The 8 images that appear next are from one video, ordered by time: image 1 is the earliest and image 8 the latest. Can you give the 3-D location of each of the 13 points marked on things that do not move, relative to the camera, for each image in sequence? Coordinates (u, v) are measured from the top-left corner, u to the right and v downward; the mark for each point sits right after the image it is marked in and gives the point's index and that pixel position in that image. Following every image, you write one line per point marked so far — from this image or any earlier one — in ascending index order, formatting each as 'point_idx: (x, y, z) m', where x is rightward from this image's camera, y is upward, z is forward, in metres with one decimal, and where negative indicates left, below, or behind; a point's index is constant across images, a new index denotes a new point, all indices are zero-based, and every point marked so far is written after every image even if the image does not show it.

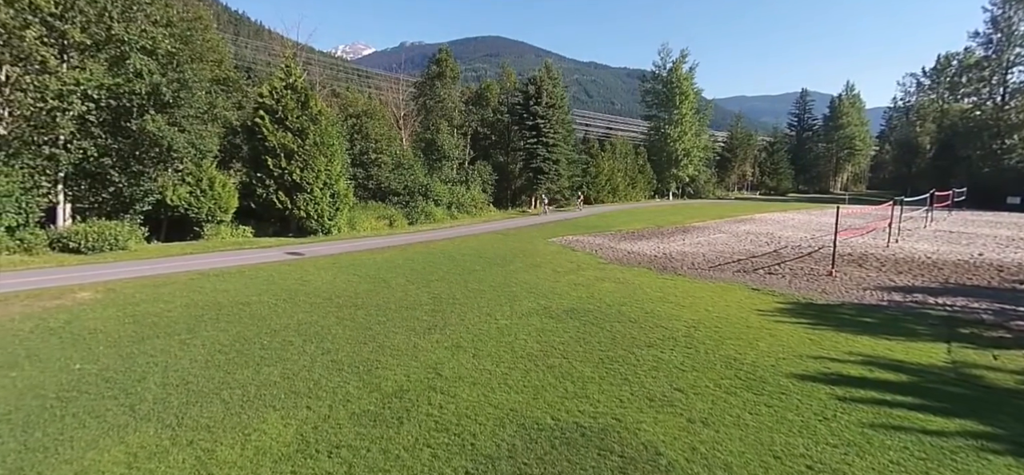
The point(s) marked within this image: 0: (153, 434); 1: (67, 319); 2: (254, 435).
0: (-4.1, -2.3, +5.7) m
1: (-7.9, -1.5, +8.9) m
2: (-2.9, -2.3, +5.8) m
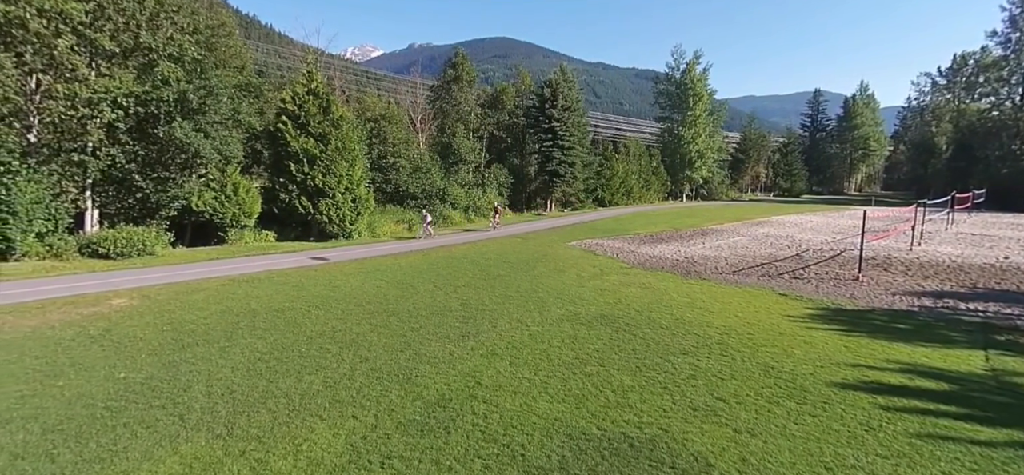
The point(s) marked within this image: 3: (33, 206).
0: (-3.5, -2.4, +5.8) m
1: (-7.3, -1.6, +9.1) m
2: (-2.4, -2.4, +5.8) m
3: (-14.1, +0.9, +15.3) m
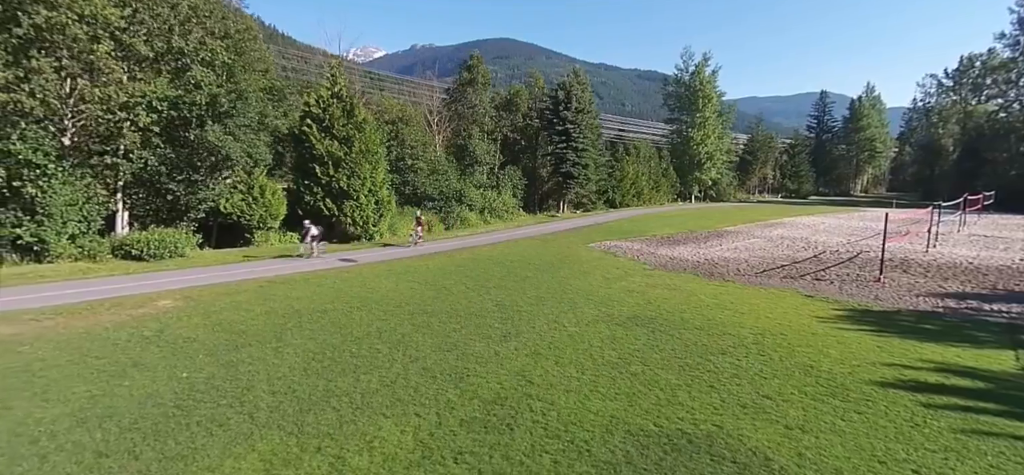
0: (-2.8, -2.4, +6.0) m
1: (-6.5, -1.7, +9.3) m
2: (-1.6, -2.5, +6.0) m
3: (-13.3, +0.9, +15.6) m
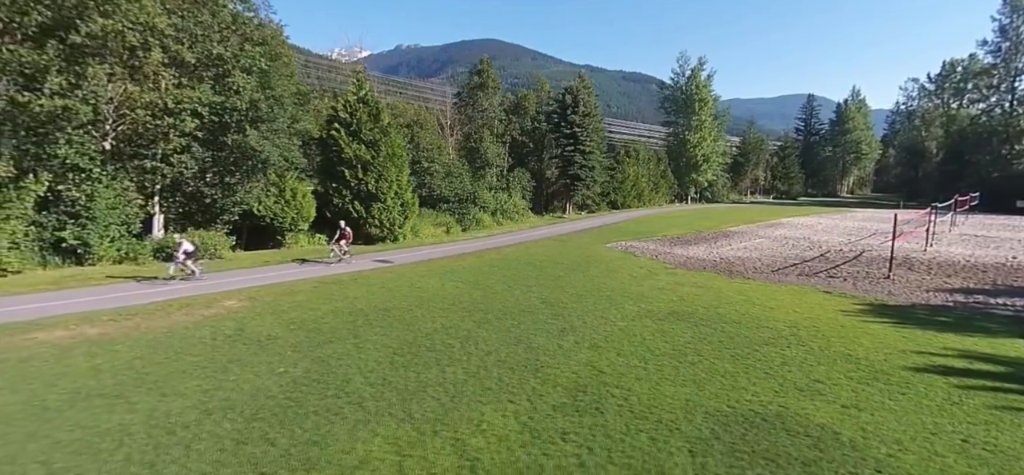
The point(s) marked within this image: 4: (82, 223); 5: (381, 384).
0: (-1.5, -2.5, +6.6) m
1: (-5.4, -1.7, +9.8) m
2: (-0.4, -2.5, +6.7) m
3: (-12.3, +0.8, +15.8) m
4: (-12.9, +0.4, +15.3) m
5: (-2.0, -2.2, +7.7) m
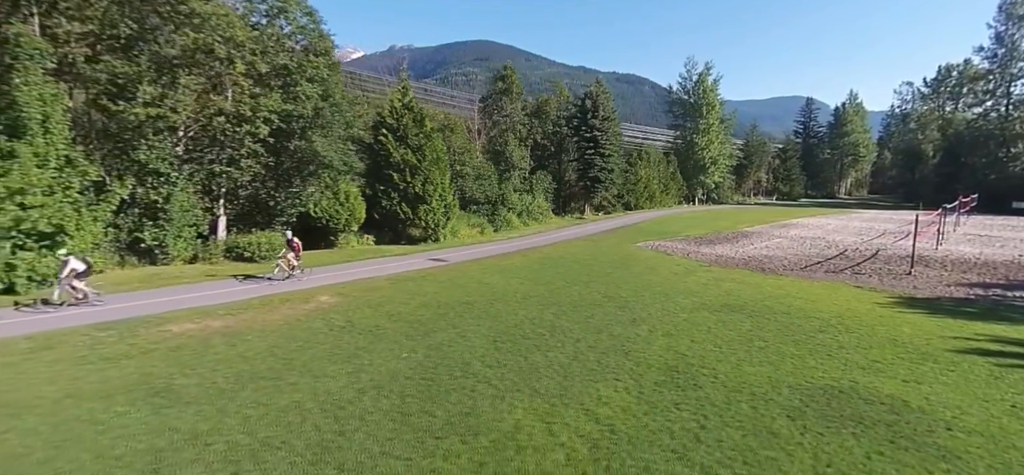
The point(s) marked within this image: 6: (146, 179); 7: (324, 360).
0: (+0.3, -2.5, +7.6) m
1: (-3.6, -1.7, +10.7) m
2: (+1.4, -2.5, +7.7) m
3: (-10.7, +0.8, +16.7) m
4: (-11.3, +0.4, +16.1) m
5: (-0.2, -2.2, +8.7) m
6: (-11.6, +1.9, +15.9) m
7: (-3.2, -2.1, +8.6) m
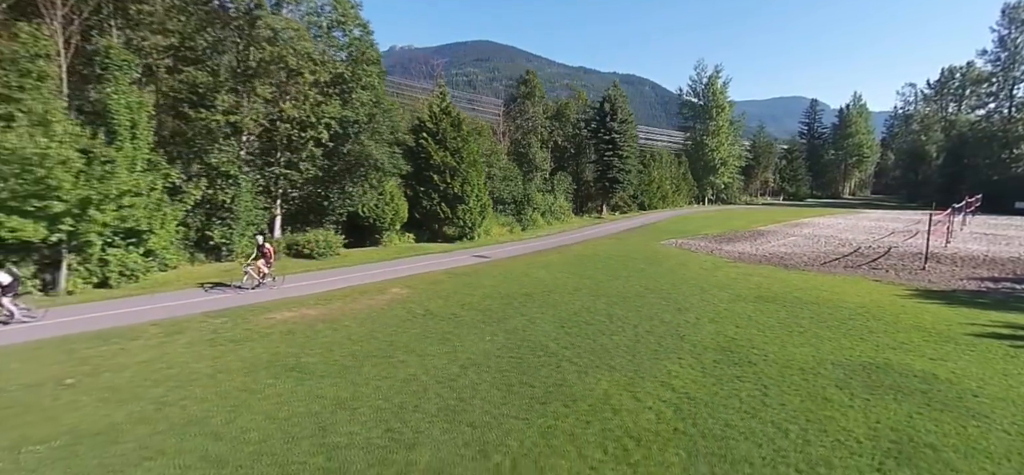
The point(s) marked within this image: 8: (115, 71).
0: (+1.7, -2.4, +8.8) m
1: (-2.2, -1.6, +11.9) m
2: (+2.8, -2.4, +8.8) m
3: (-9.3, +0.8, +17.8) m
4: (-9.9, +0.5, +17.2) m
5: (+1.2, -2.2, +9.8) m
6: (-10.1, +1.9, +17.0) m
7: (-1.8, -2.0, +9.8) m
8: (-11.6, +4.9, +14.9) m
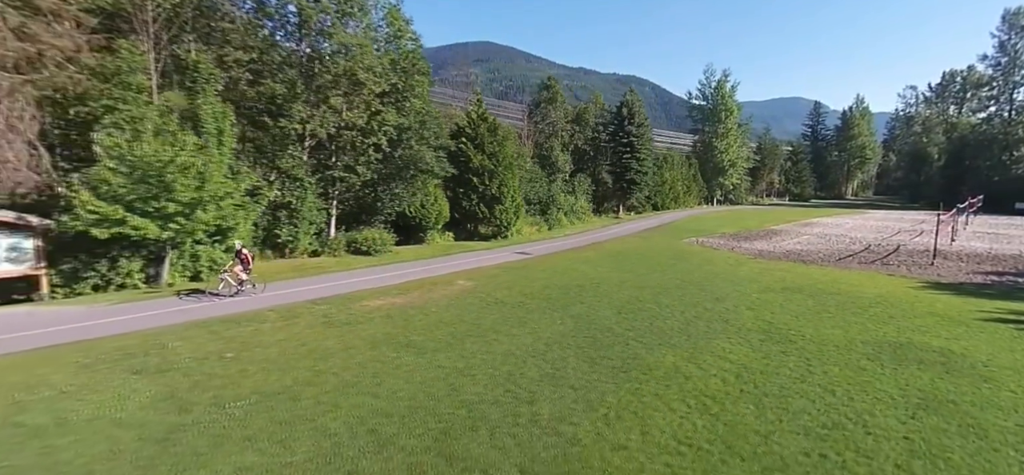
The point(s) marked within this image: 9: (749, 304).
0: (+3.3, -2.3, +10.2) m
1: (-0.7, -1.6, +13.3) m
2: (+4.4, -2.3, +10.3) m
3: (-7.8, +0.9, +19.2) m
4: (-8.3, +0.5, +18.7) m
5: (+2.8, -2.1, +11.3) m
6: (-8.6, +2.0, +18.5) m
7: (-0.2, -2.0, +11.2) m
8: (-10.1, +5.0, +16.3) m
9: (+6.4, -1.8, +13.6) m
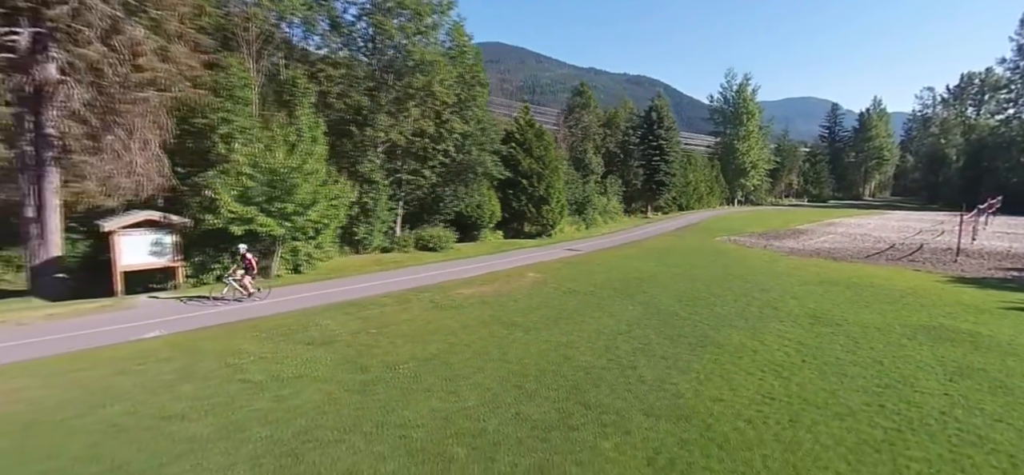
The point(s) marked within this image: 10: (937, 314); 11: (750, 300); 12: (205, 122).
0: (+5.3, -2.2, +11.9) m
1: (+1.4, -1.5, +15.1) m
2: (+6.5, -2.2, +12.0) m
3: (-5.6, +1.0, +21.1) m
4: (-6.1, +0.6, +20.6) m
5: (+4.8, -2.0, +13.0) m
6: (-6.4, +2.1, +20.4) m
7: (+1.8, -1.9, +13.0) m
8: (-7.9, +5.1, +18.2) m
9: (+8.5, -1.7, +15.2) m
10: (+11.2, -2.1, +13.3) m
11: (+6.7, -1.8, +14.4) m
12: (-10.3, +3.9, +16.8) m
